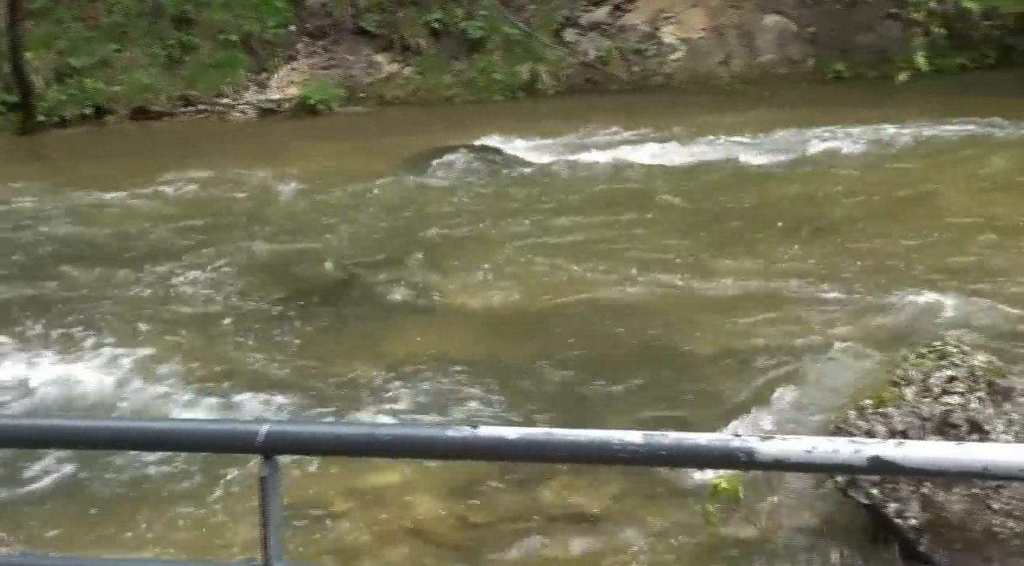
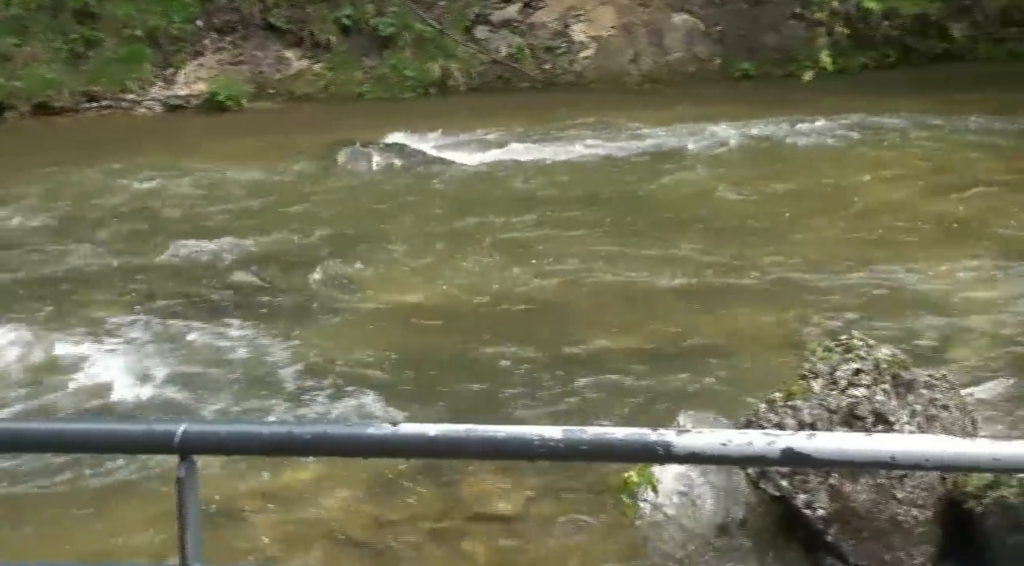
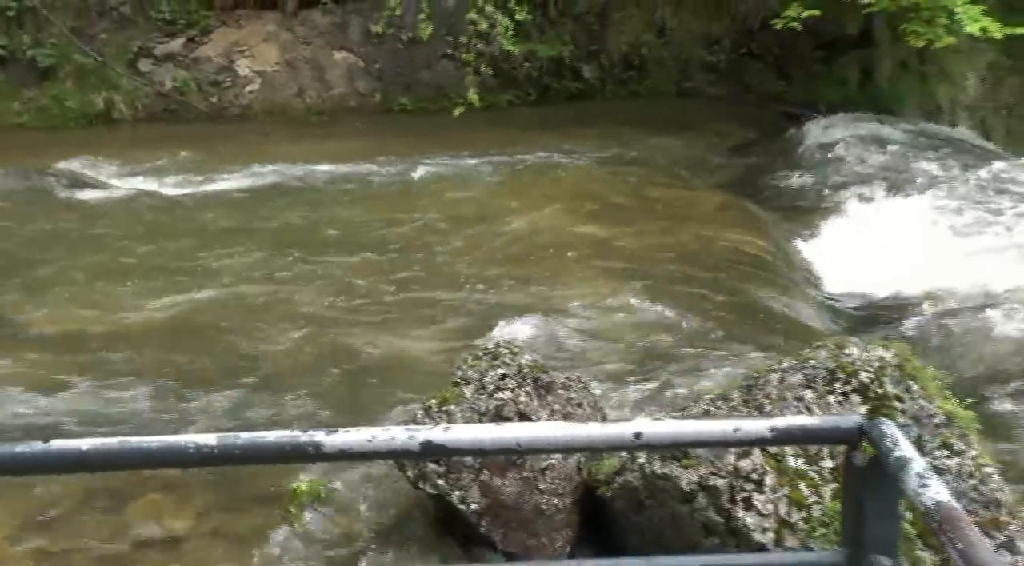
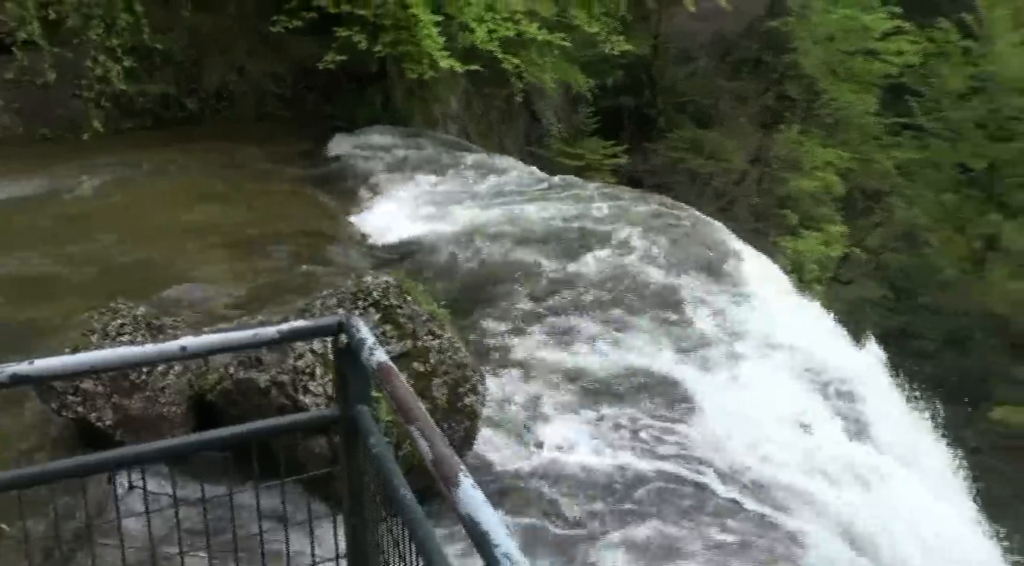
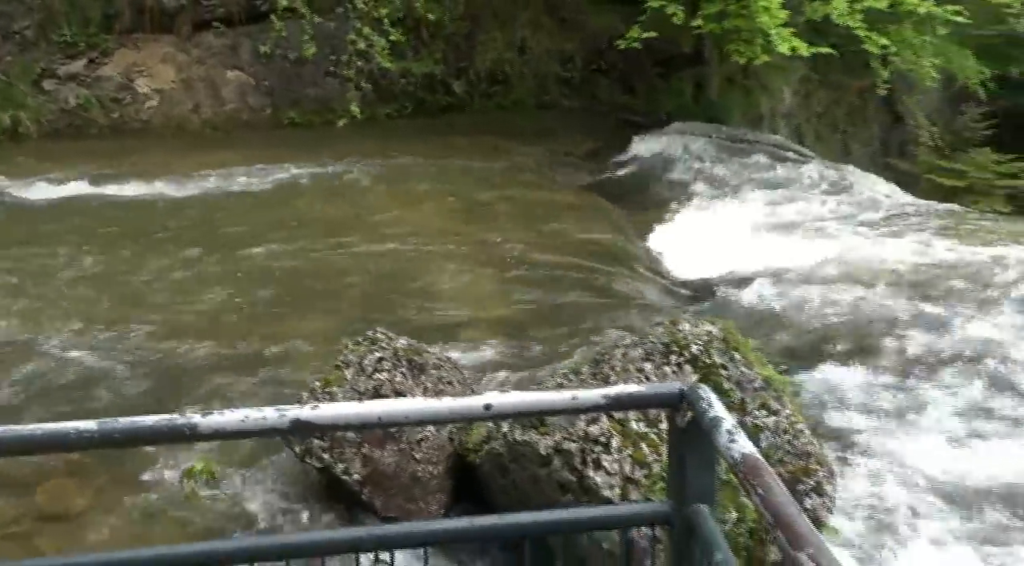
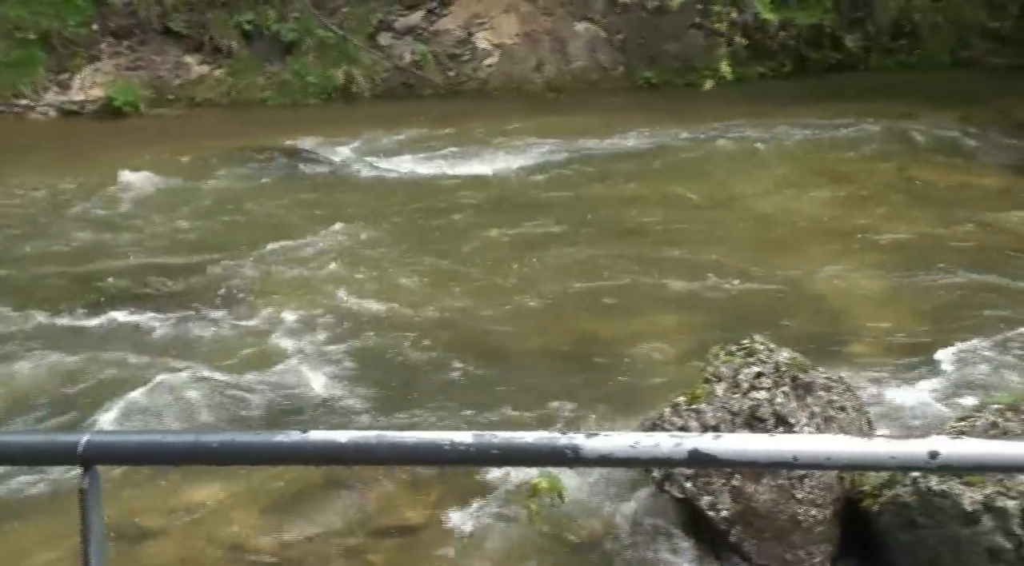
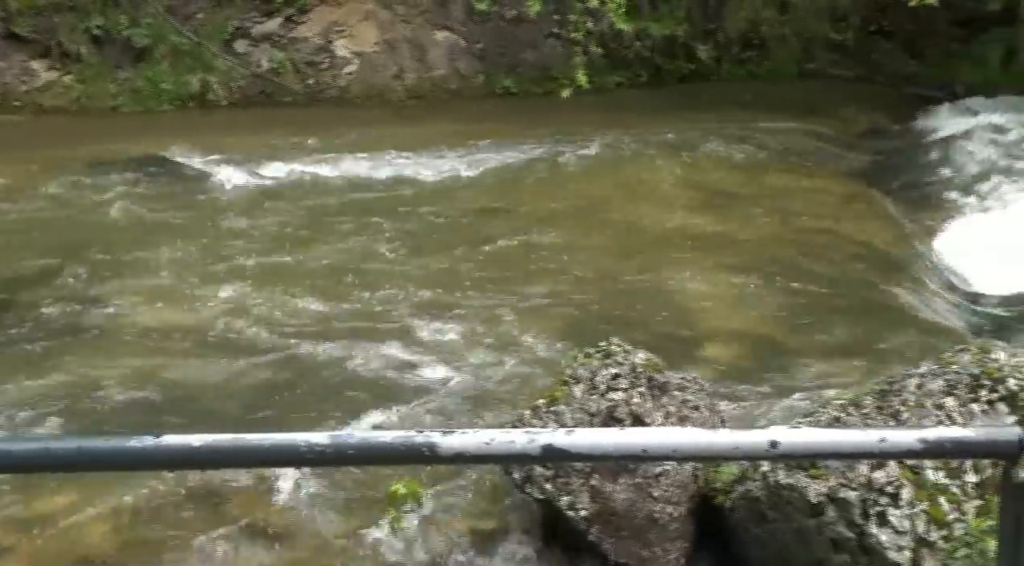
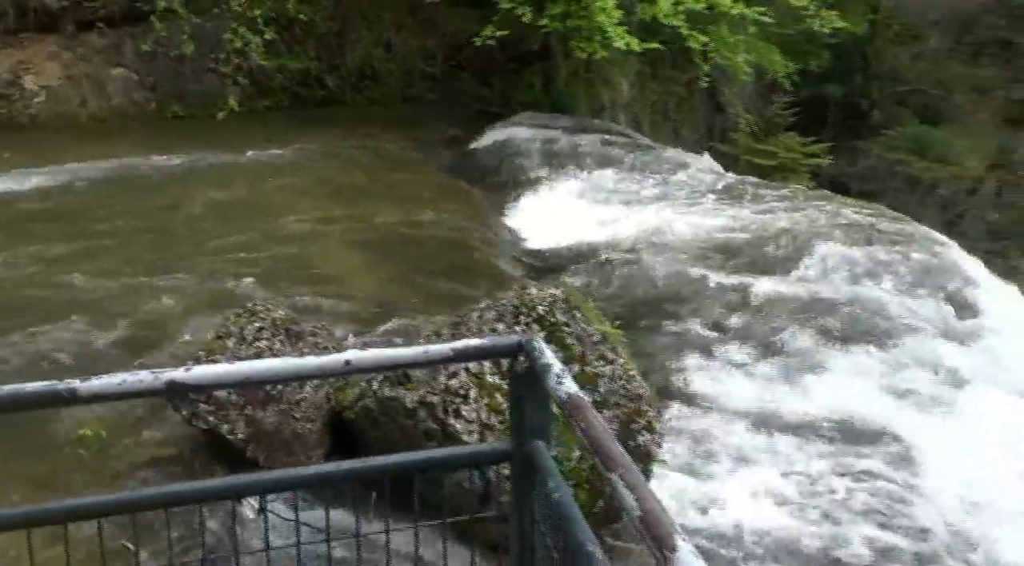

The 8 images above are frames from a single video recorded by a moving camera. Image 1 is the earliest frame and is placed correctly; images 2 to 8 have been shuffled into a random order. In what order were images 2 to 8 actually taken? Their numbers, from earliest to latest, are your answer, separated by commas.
2, 6, 7, 3, 5, 8, 4
